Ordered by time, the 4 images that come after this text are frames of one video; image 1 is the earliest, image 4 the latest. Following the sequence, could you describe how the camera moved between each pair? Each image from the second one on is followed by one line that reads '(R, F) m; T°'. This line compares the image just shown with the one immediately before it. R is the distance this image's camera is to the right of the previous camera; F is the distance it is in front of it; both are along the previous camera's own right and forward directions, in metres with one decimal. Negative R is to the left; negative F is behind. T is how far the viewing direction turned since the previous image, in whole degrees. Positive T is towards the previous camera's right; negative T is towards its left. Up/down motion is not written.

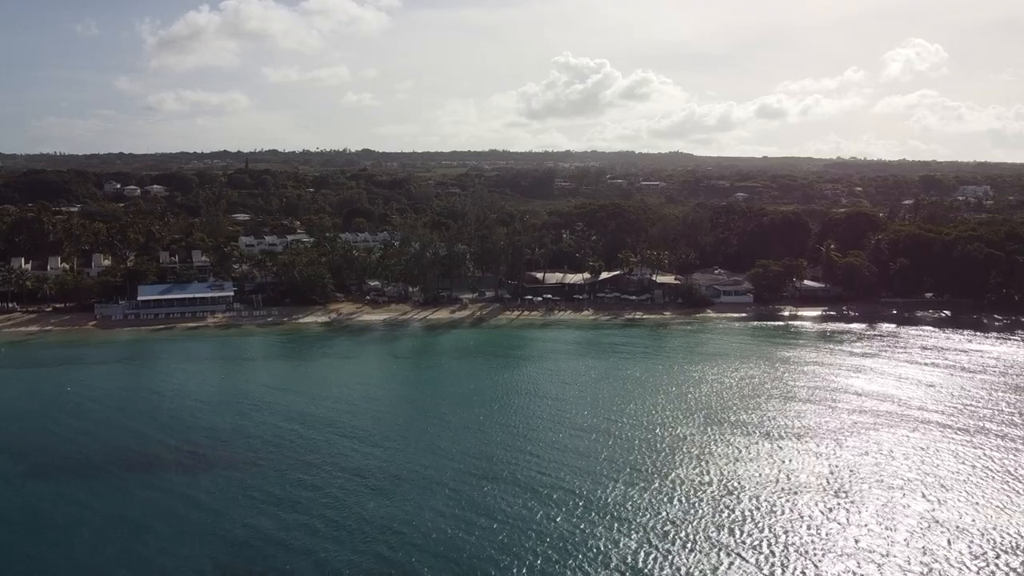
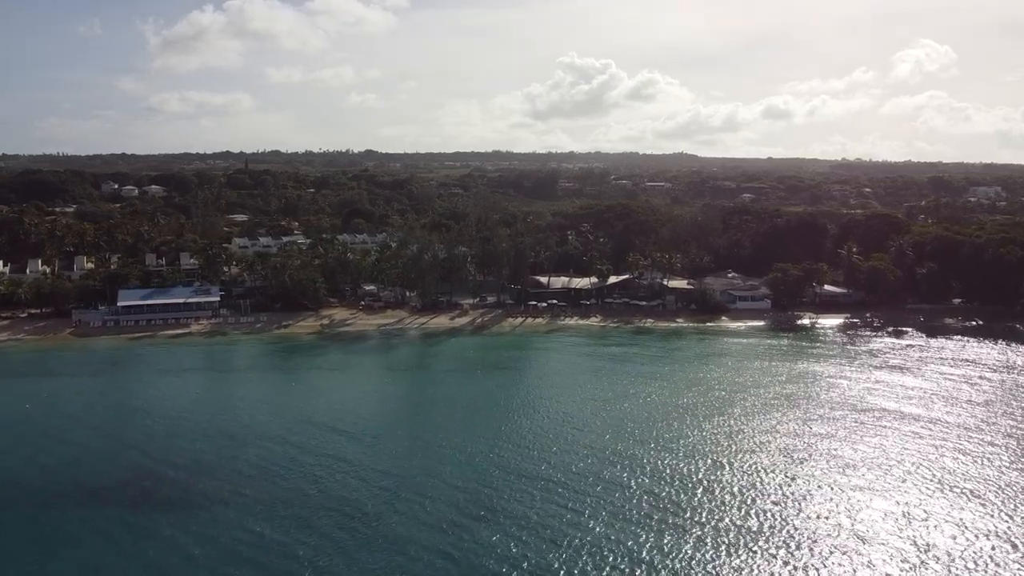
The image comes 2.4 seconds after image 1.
(+0.1, +2.8) m; 0°
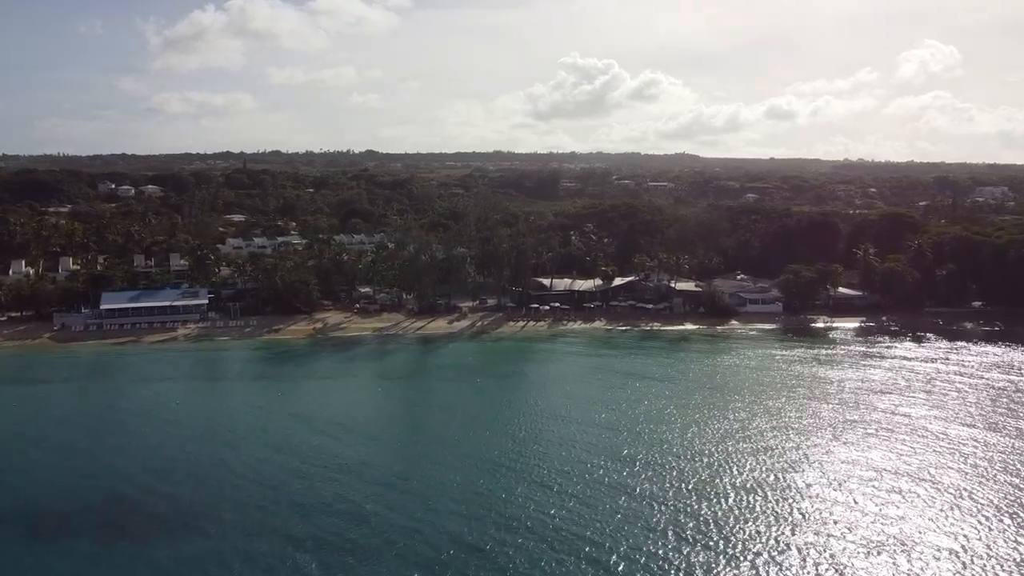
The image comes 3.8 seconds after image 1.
(0.0, +2.0) m; 0°
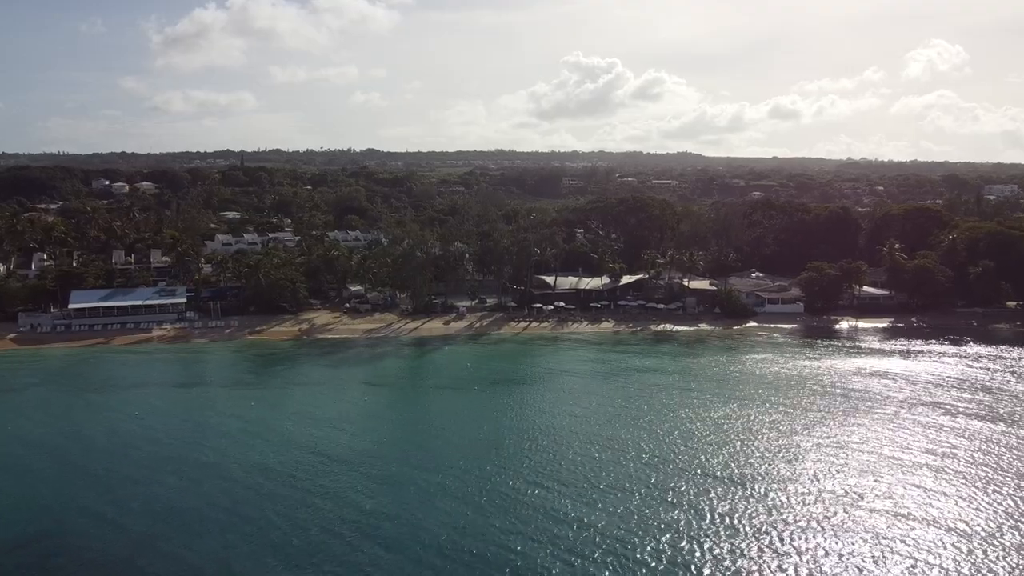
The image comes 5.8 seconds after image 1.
(+0.1, +3.2) m; 0°
